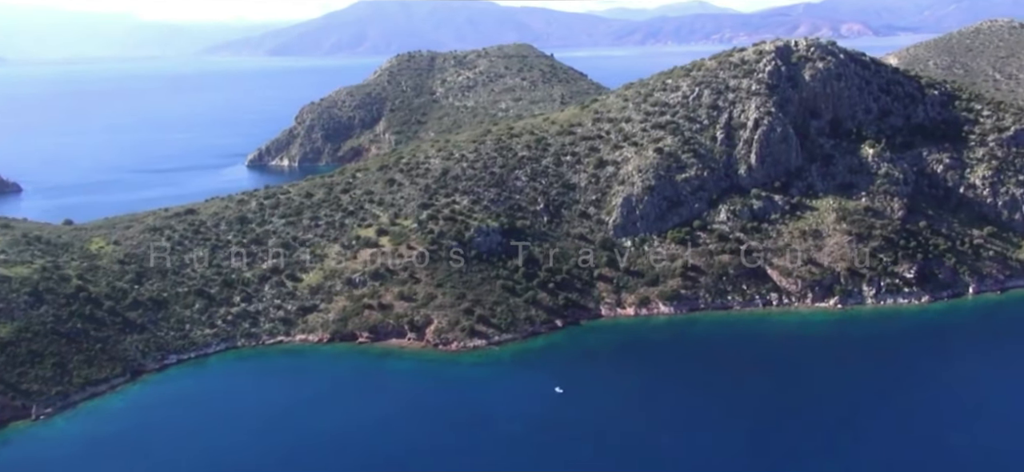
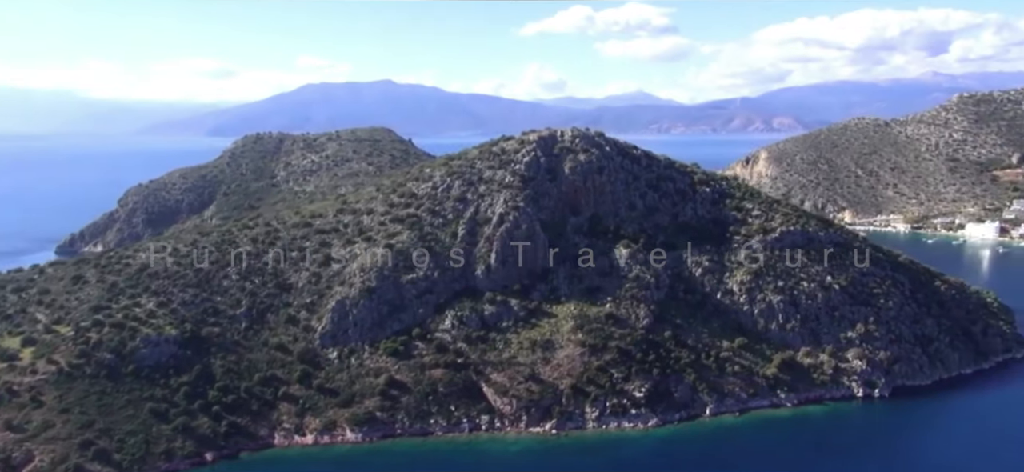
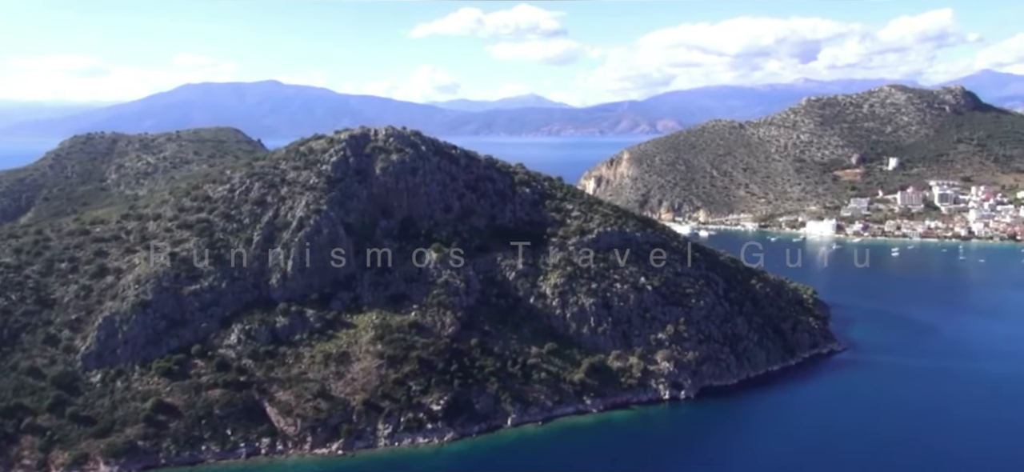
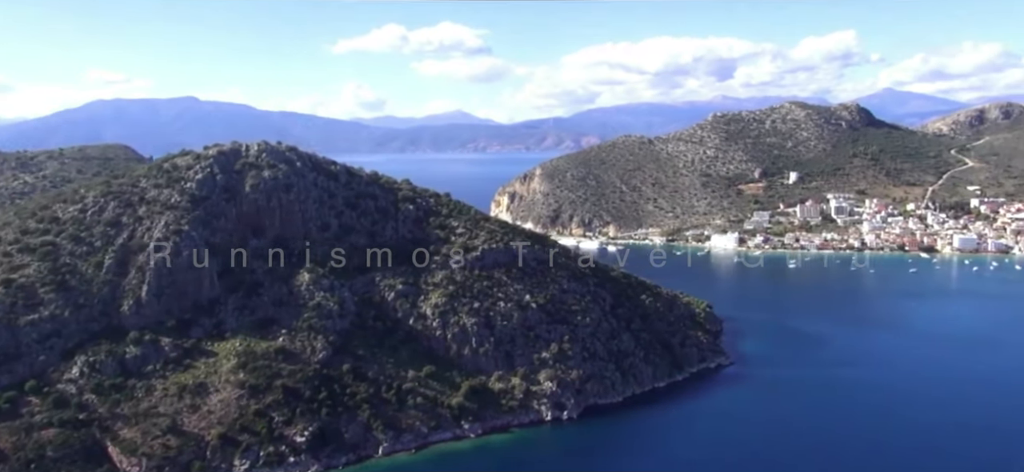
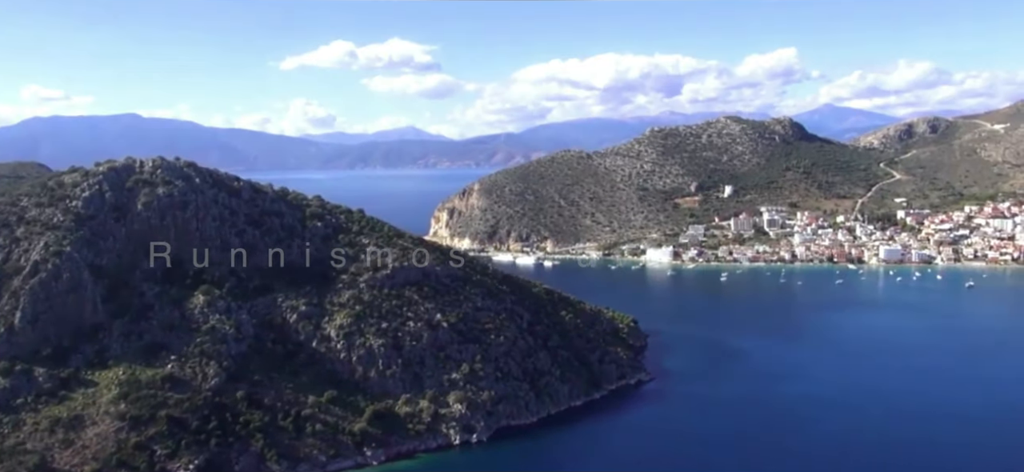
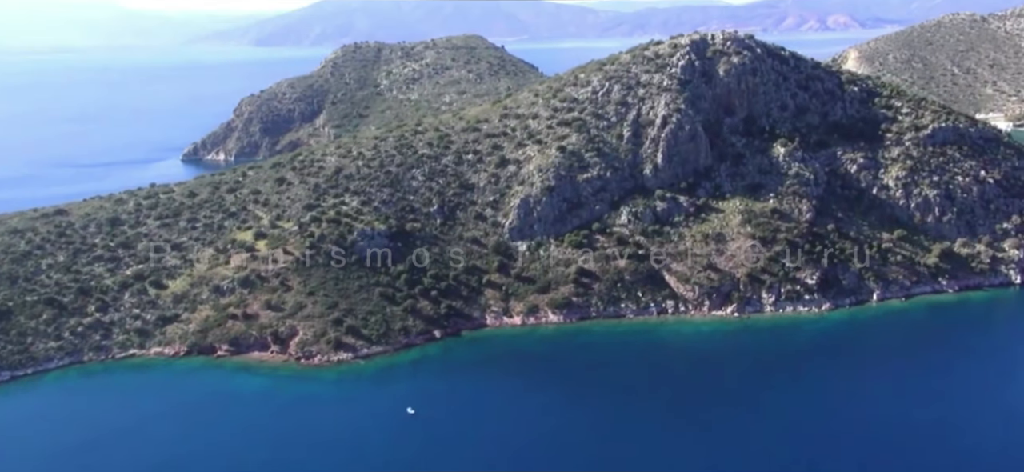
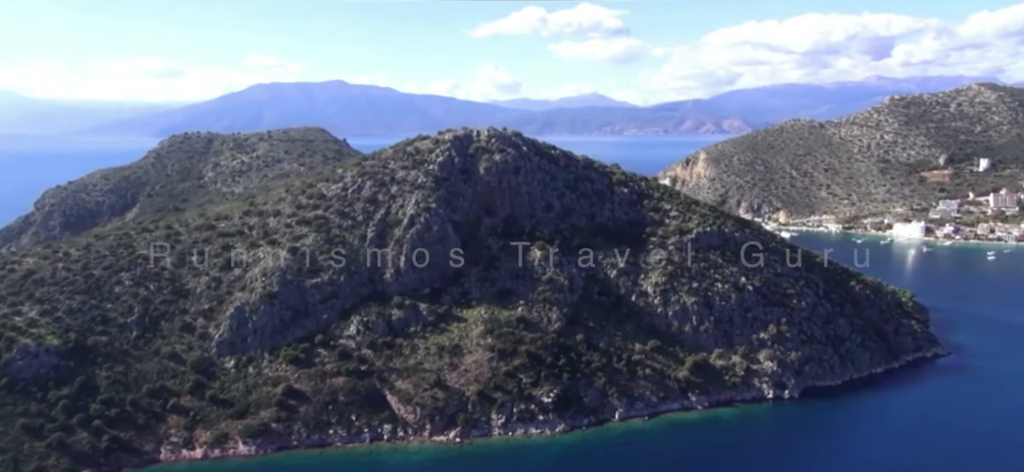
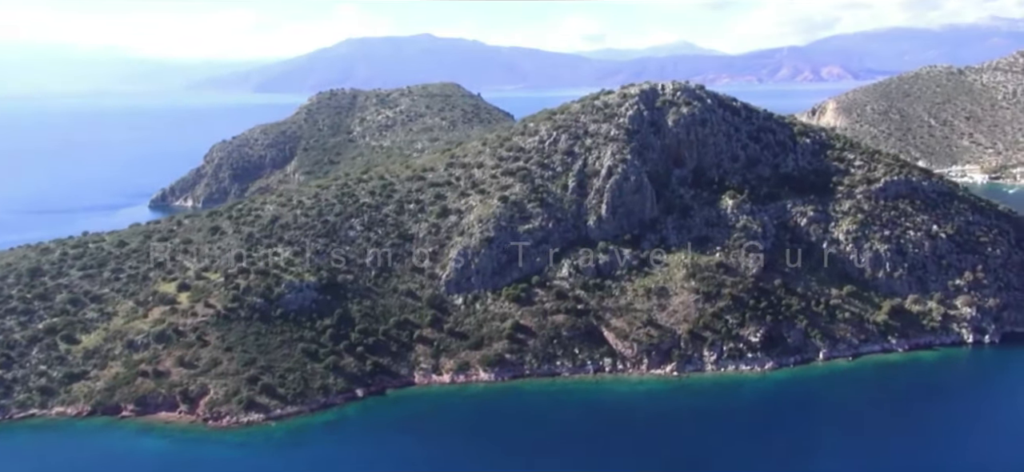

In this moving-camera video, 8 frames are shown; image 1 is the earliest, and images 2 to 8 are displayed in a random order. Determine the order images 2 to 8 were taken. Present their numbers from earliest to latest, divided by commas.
6, 8, 2, 7, 3, 4, 5
